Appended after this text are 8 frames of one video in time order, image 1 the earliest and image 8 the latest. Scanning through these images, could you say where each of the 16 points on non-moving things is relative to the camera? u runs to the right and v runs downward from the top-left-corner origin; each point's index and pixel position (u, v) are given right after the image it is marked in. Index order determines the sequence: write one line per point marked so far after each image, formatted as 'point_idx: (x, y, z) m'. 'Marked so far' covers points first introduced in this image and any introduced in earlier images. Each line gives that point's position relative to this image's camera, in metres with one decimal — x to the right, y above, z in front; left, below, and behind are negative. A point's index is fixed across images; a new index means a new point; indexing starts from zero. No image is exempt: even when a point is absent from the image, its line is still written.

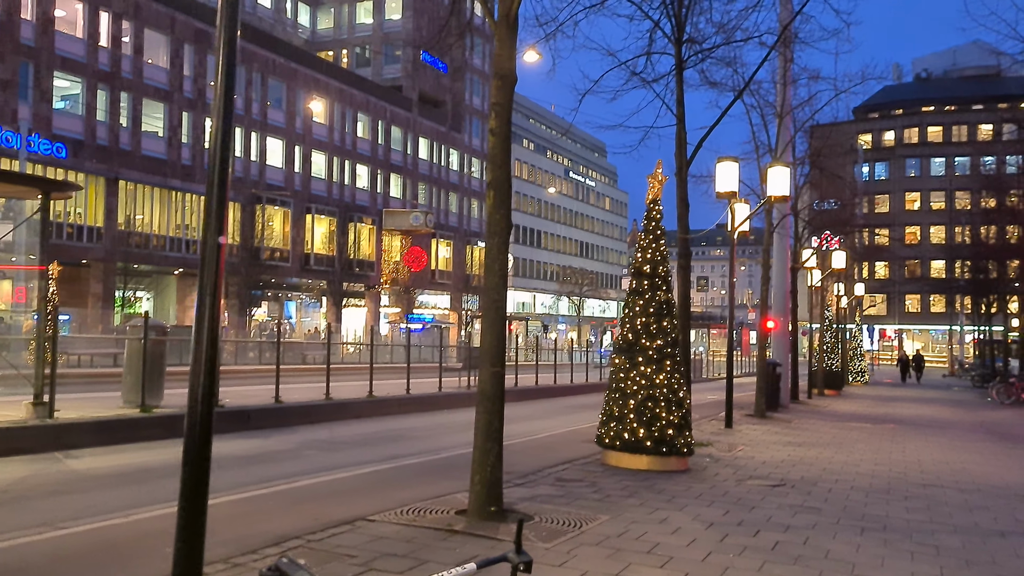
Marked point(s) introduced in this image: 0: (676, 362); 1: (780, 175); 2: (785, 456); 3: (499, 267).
0: (+2.1, -1.0, +11.0) m
1: (+5.1, +2.2, +16.2) m
2: (+4.1, -2.5, +12.7) m
3: (-0.1, +0.2, +7.2) m
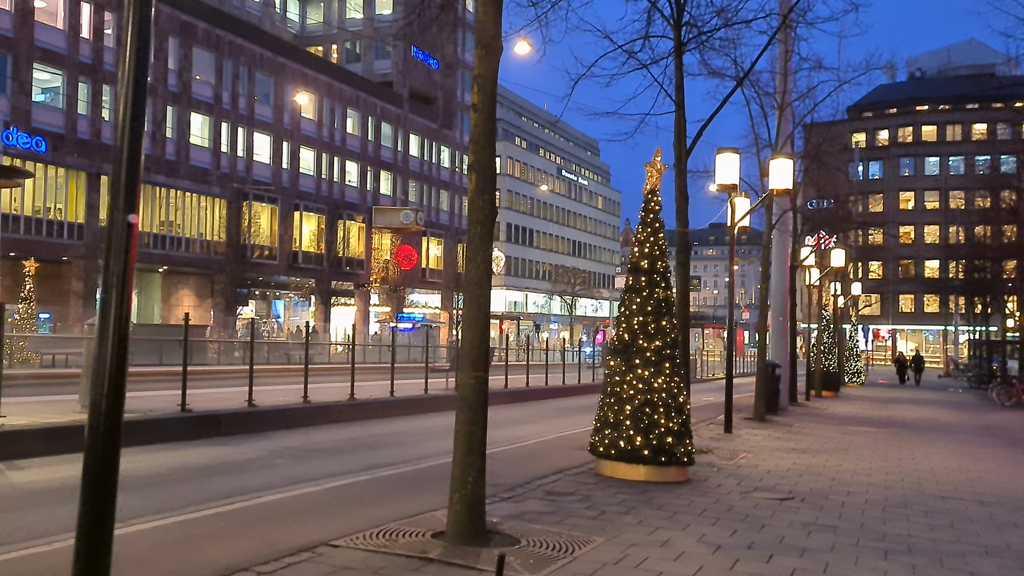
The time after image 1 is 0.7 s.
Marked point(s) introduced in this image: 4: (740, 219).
0: (+2.0, -0.9, +10.2) m
1: (+4.9, +2.2, +15.5) m
2: (+3.9, -2.5, +12.0) m
3: (-0.2, +0.2, +6.5) m
4: (+4.4, +1.4, +16.5) m
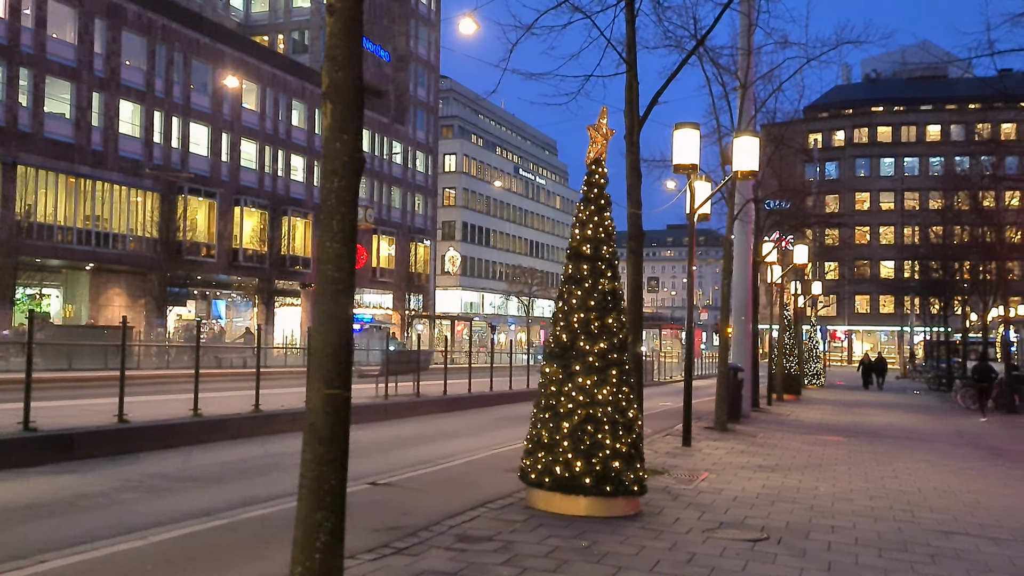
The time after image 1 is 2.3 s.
0: (+1.1, -0.8, +8.4) m
1: (+3.8, +2.3, +13.8) m
2: (+2.9, -2.4, +10.2) m
3: (-0.9, +0.3, +4.5) m
4: (+3.2, +1.4, +14.8) m
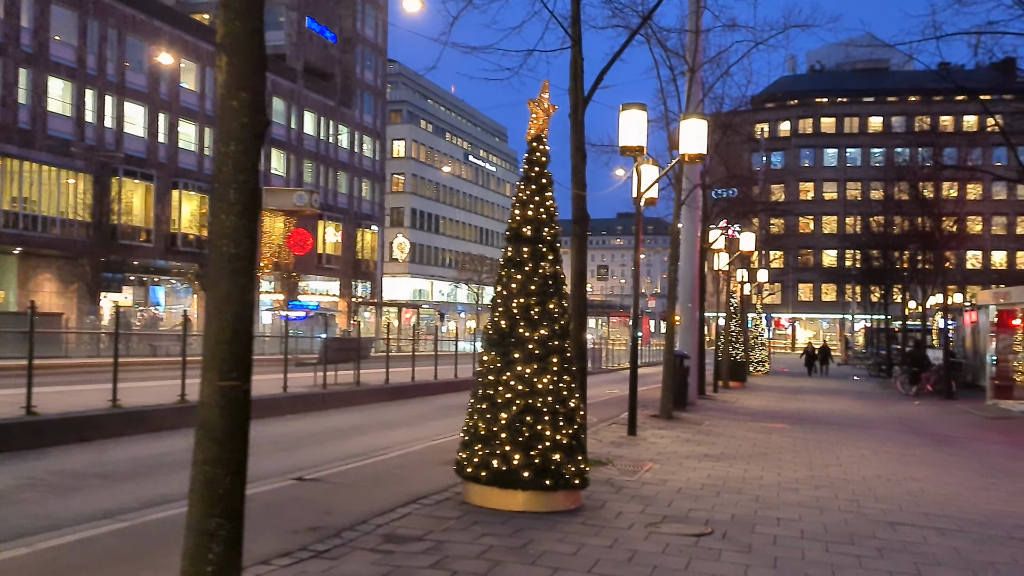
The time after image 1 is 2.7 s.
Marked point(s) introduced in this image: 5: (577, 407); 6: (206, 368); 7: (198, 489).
0: (+0.5, -0.7, +8.0) m
1: (+2.9, +2.5, +13.5) m
2: (+2.2, -2.2, +9.9) m
3: (-1.3, +0.4, +4.0) m
4: (+2.3, +1.7, +14.4) m
5: (+0.6, -1.1, +8.0) m
6: (-1.4, -0.4, +3.9) m
7: (-1.4, -0.9, +3.9) m
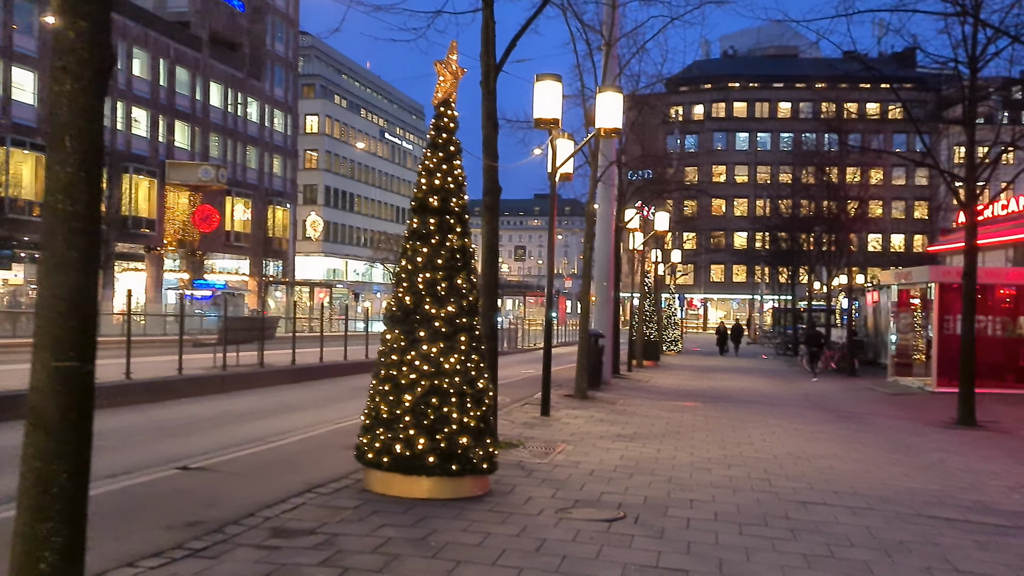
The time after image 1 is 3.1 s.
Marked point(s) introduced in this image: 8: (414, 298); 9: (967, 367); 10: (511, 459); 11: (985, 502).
0: (-0.3, -0.5, +7.6) m
1: (+1.5, +2.8, +13.2) m
2: (+1.2, -1.9, +9.7) m
3: (-1.7, +0.6, +3.4) m
4: (+0.8, +2.1, +14.1) m
5: (-0.2, -0.9, +7.6) m
6: (-1.8, -0.2, +3.3) m
7: (-1.8, -0.8, +3.3) m
8: (-0.9, -0.1, +7.4) m
9: (+8.4, -1.5, +15.8) m
10: (0.0, -1.8, +9.2) m
11: (+4.6, -2.1, +8.4) m
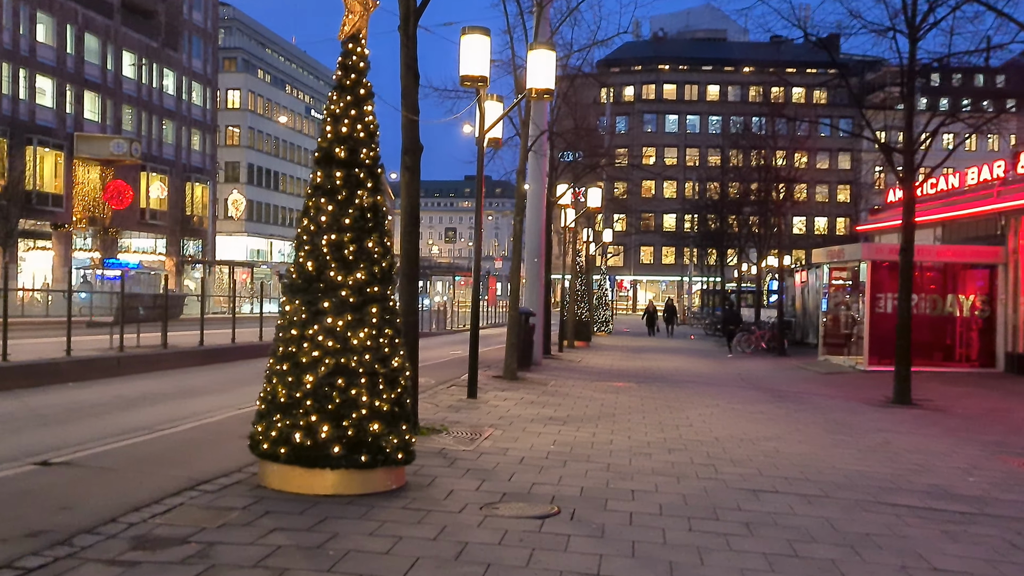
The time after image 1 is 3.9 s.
0: (-1.0, -0.2, +6.6) m
1: (+0.4, +3.2, +12.3) m
2: (+0.4, -1.6, +8.9) m
3: (-2.0, +0.8, +2.3) m
4: (-0.3, +2.5, +13.1) m
5: (-0.9, -0.6, +6.6) m
6: (-2.1, 0.0, +2.2) m
7: (-2.1, -0.6, +2.2) m
8: (-1.5, +0.2, +6.4) m
9: (+7.1, -1.0, +15.5) m
10: (-0.8, -1.5, +8.2) m
11: (+3.9, -1.8, +7.8) m
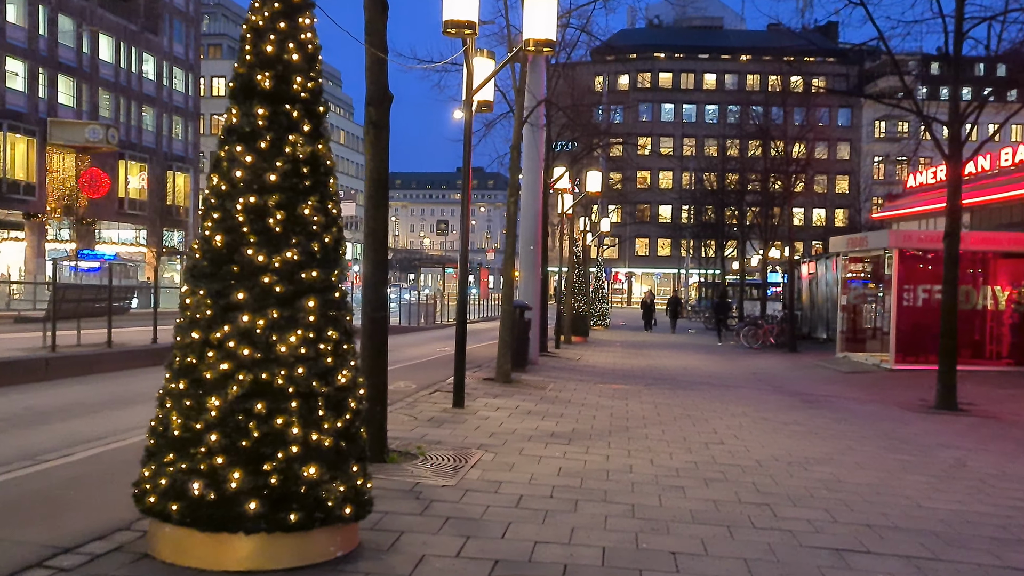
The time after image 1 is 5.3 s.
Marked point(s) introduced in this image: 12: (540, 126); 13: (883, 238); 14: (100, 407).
0: (-1.0, -0.1, +4.7) m
1: (+0.4, +3.4, +10.3) m
2: (+0.3, -1.5, +7.0) m
3: (-2.0, +0.8, +0.4) m
4: (-0.4, +2.6, +11.2) m
5: (-0.9, -0.5, +4.7) m
6: (-2.1, 0.0, +0.3) m
7: (-2.1, -0.5, +0.3) m
8: (-1.5, +0.3, +4.5) m
9: (+7.0, -0.9, +13.7) m
10: (-0.8, -1.4, +6.3) m
11: (+3.9, -1.7, +6.0) m
12: (+0.6, +3.5, +18.4) m
13: (+8.4, +1.1, +19.3) m
14: (-4.7, -1.4, +9.9) m
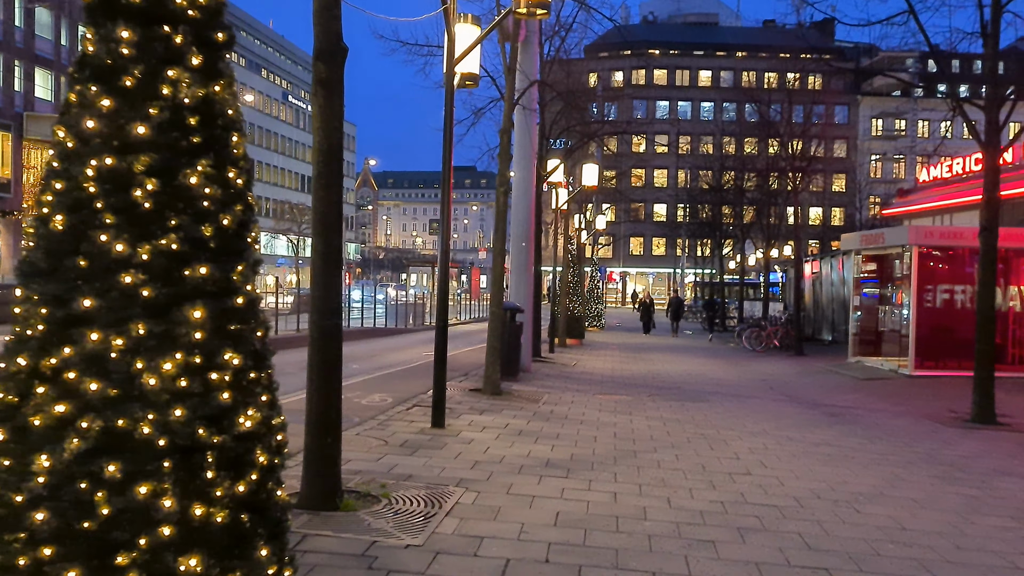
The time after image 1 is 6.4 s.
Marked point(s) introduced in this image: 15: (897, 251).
0: (-1.1, -0.1, +3.3) m
1: (+0.2, +3.4, +8.9) m
2: (+0.2, -1.5, +5.6) m
3: (-2.0, +0.8, -1.1) m
4: (-0.5, +2.6, +9.8) m
5: (-1.0, -0.5, +3.3) m
6: (-2.2, 0.0, -1.1) m
7: (-2.2, -0.6, -1.1) m
8: (-1.6, +0.2, +3.1) m
9: (+6.8, -0.9, +12.3) m
10: (-0.9, -1.4, +4.9) m
11: (+3.8, -1.7, +4.6) m
12: (+0.4, +3.5, +17.0) m
13: (+8.2, +1.1, +18.0) m
14: (-4.8, -1.4, +8.4) m
15: (+8.7, +0.8, +19.3) m
